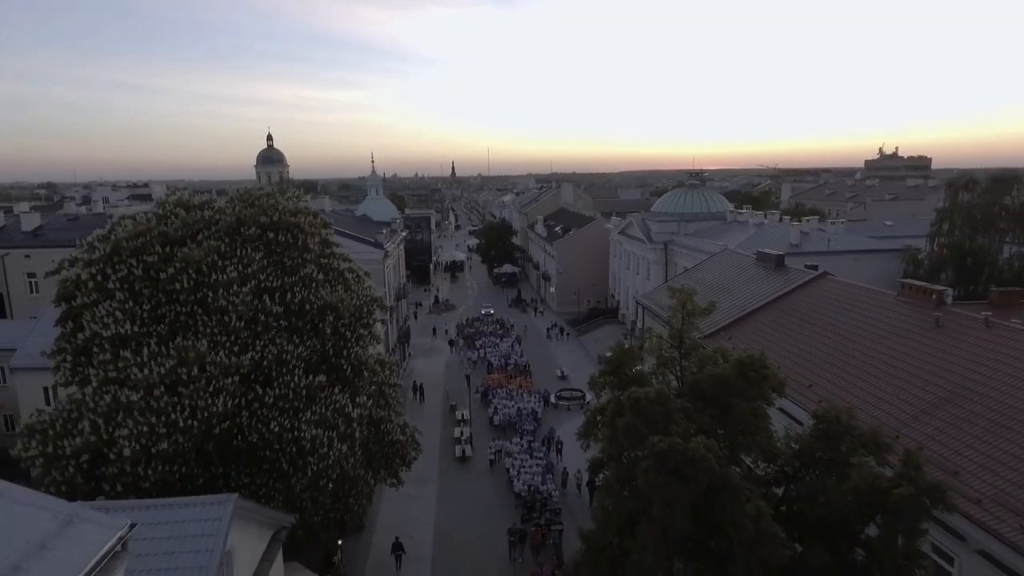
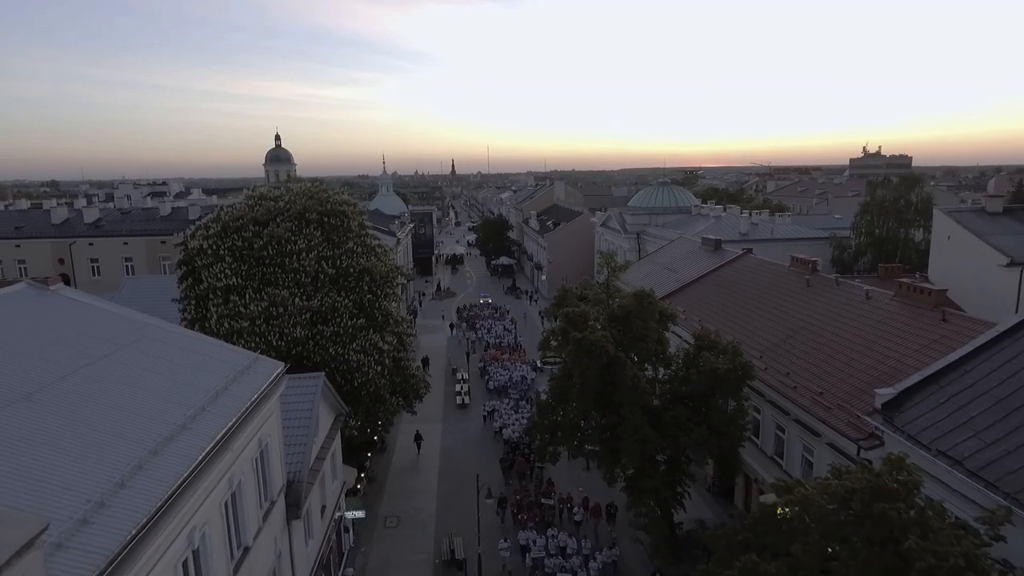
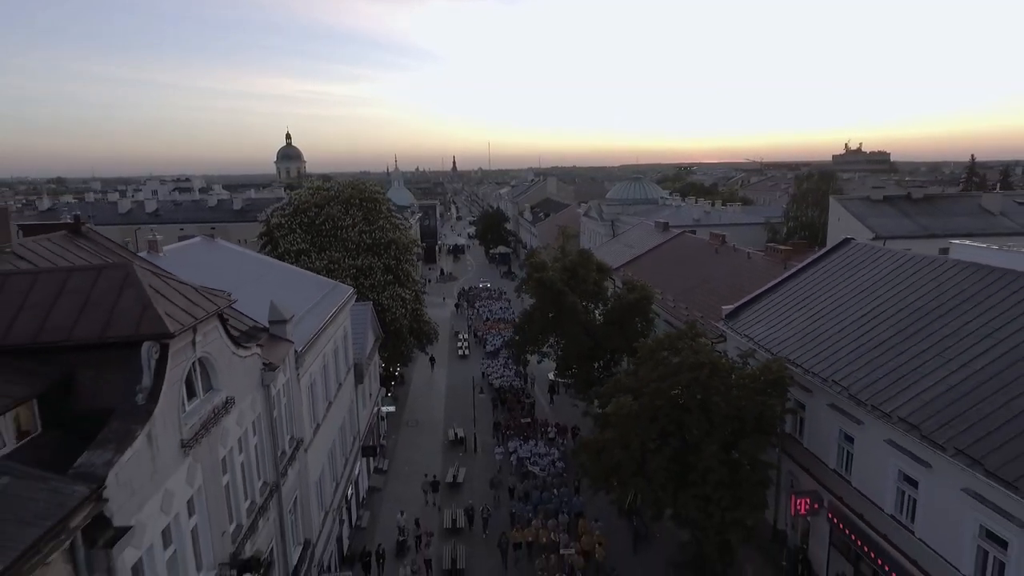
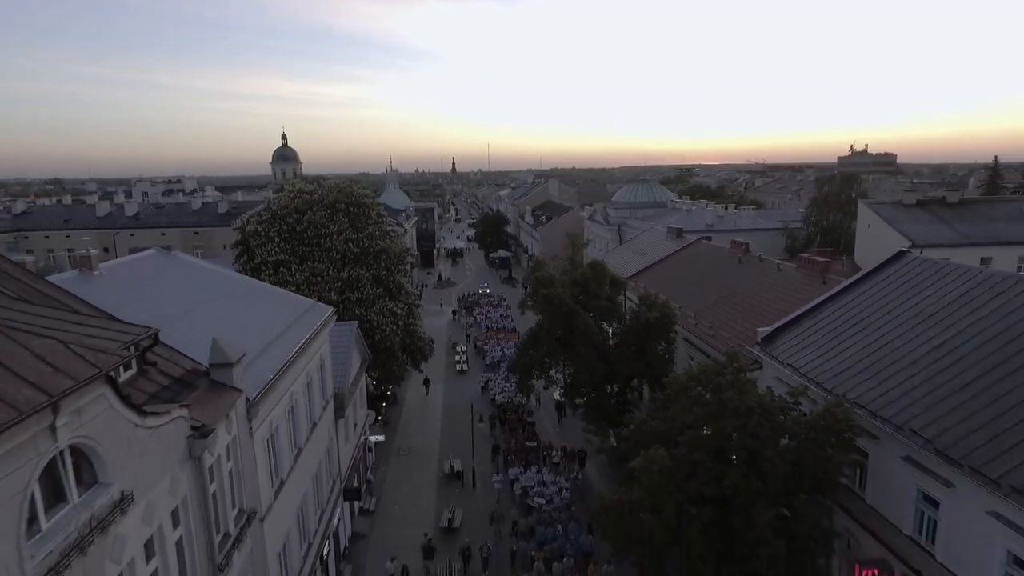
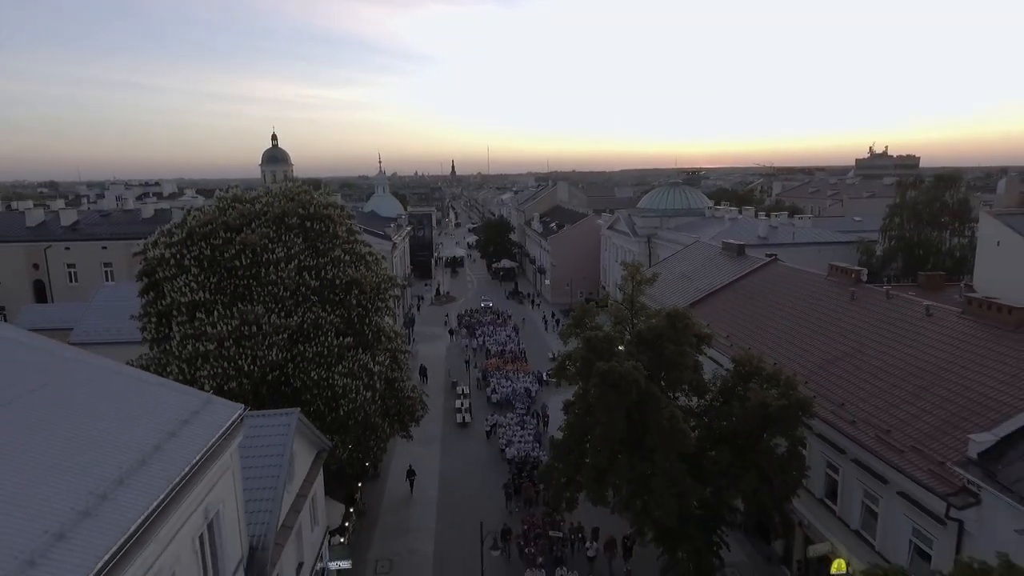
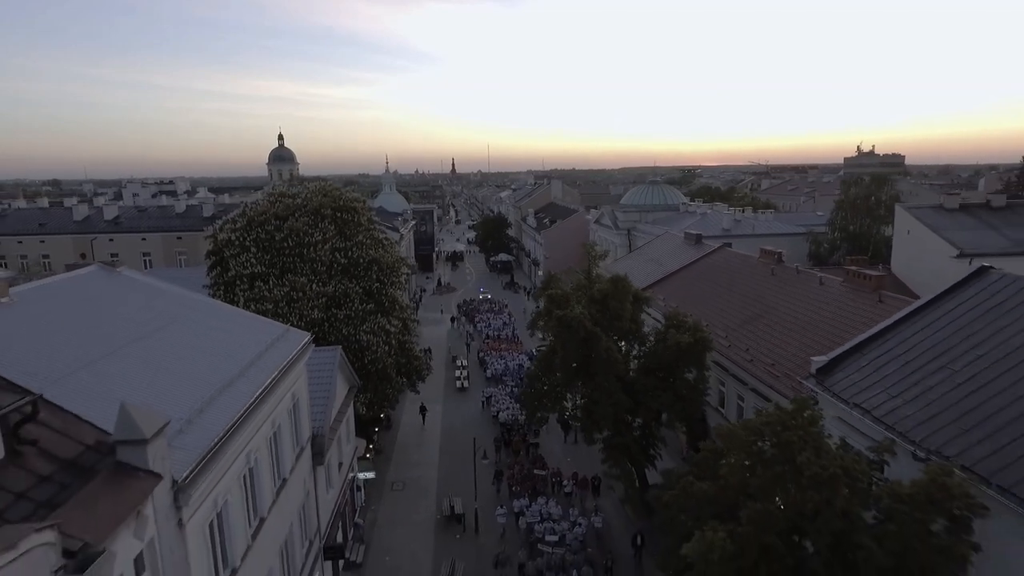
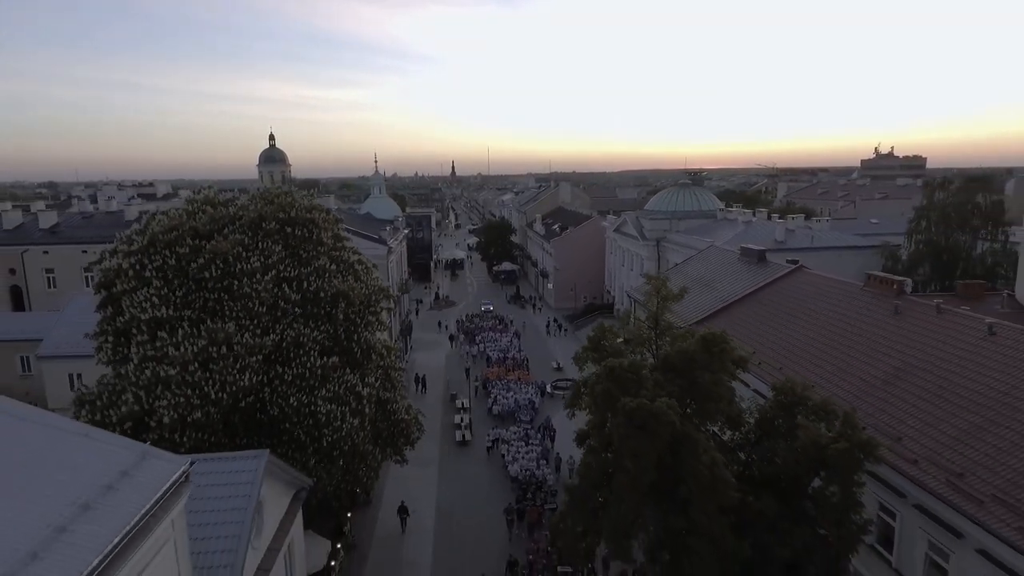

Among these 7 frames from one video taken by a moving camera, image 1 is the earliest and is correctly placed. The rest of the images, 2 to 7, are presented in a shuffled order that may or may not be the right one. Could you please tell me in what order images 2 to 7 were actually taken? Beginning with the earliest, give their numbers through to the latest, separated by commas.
7, 5, 2, 6, 4, 3
